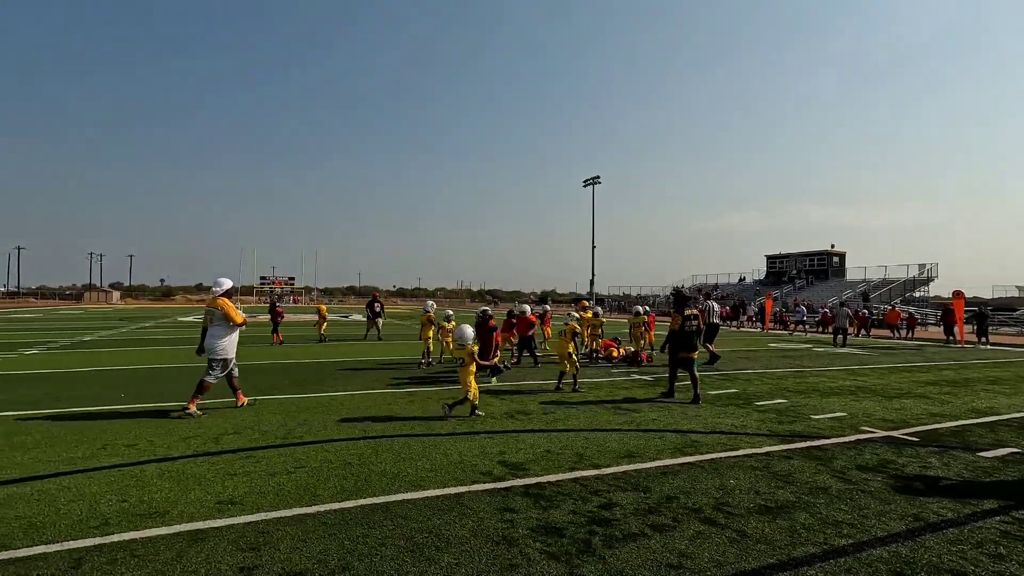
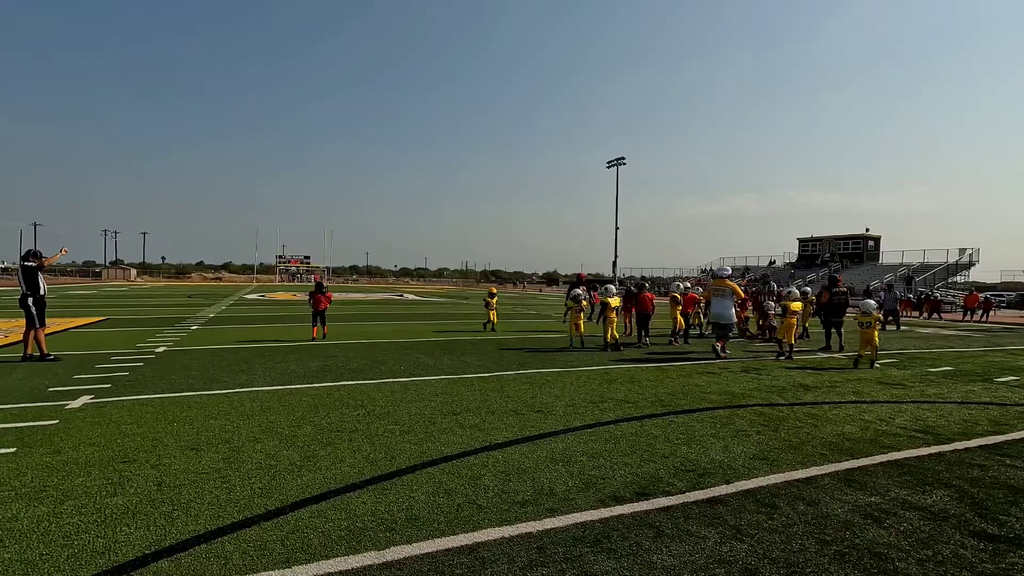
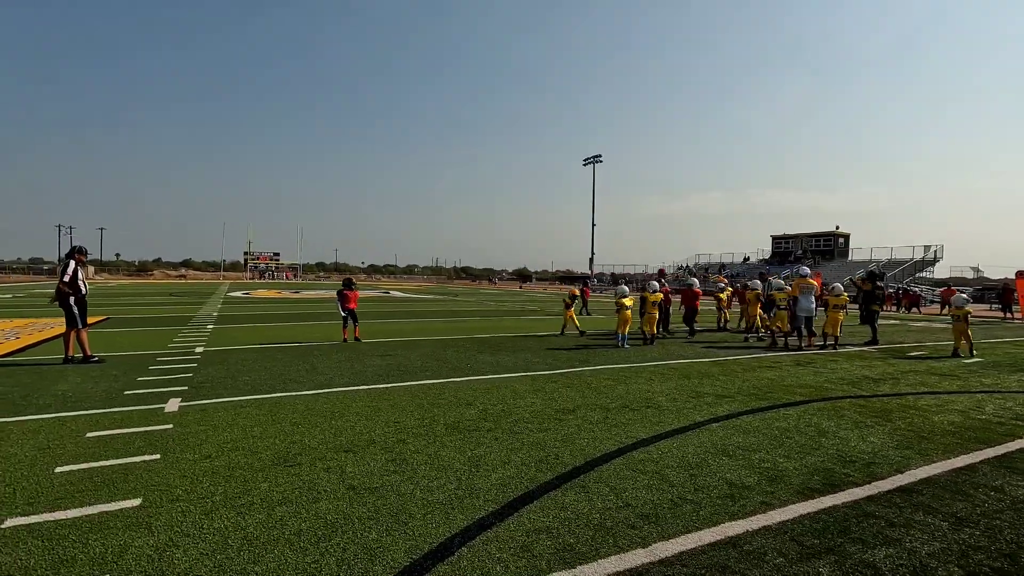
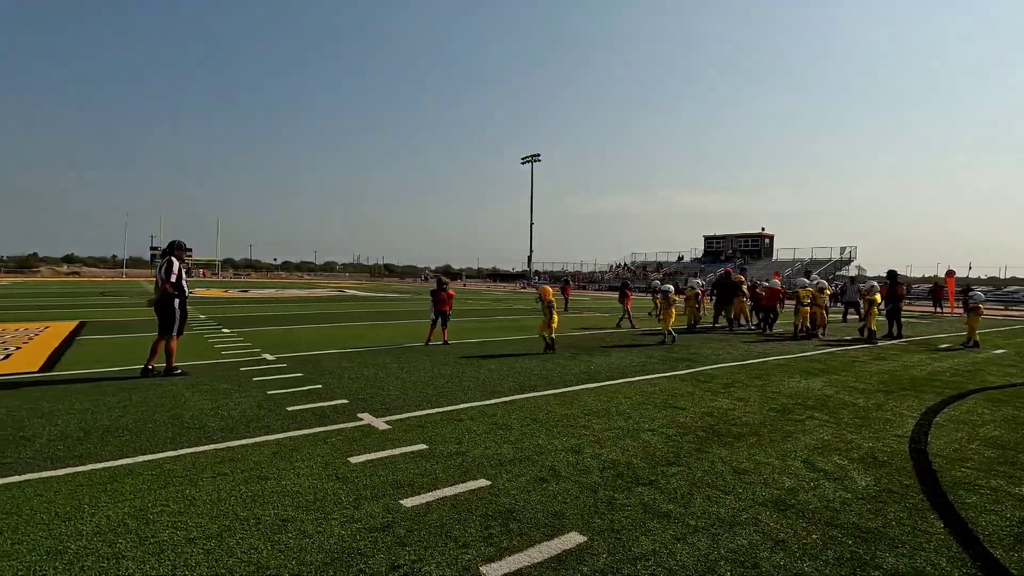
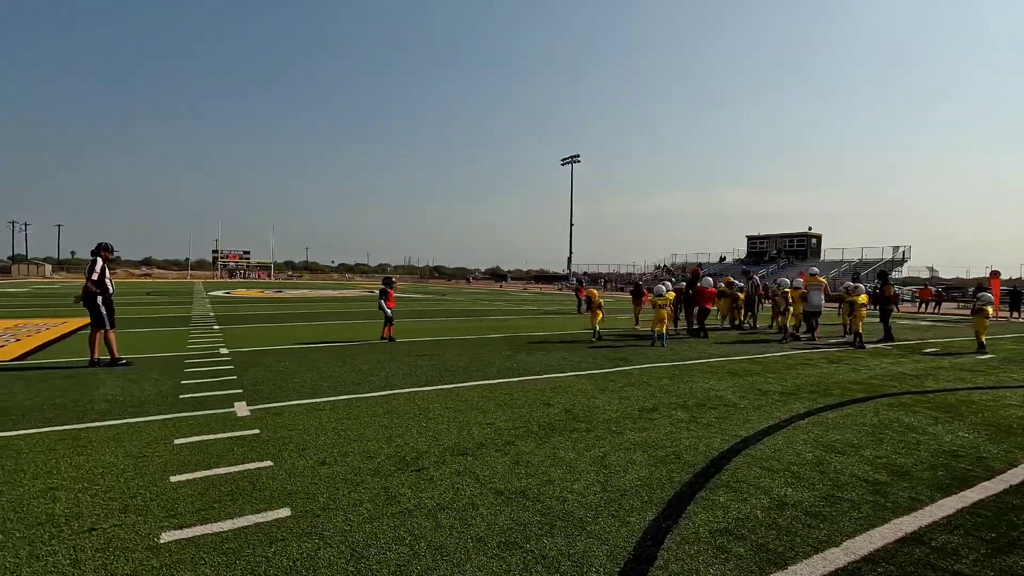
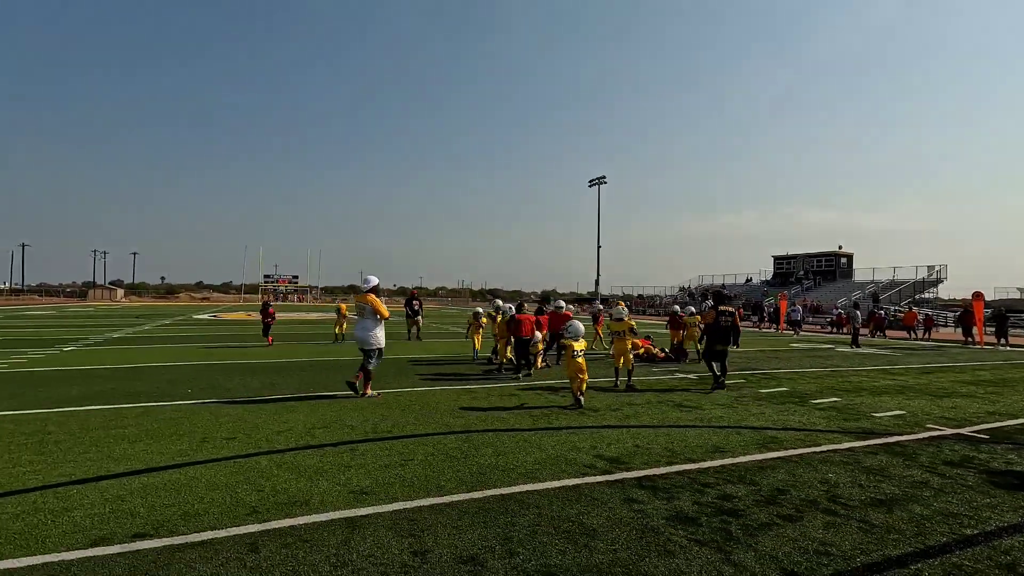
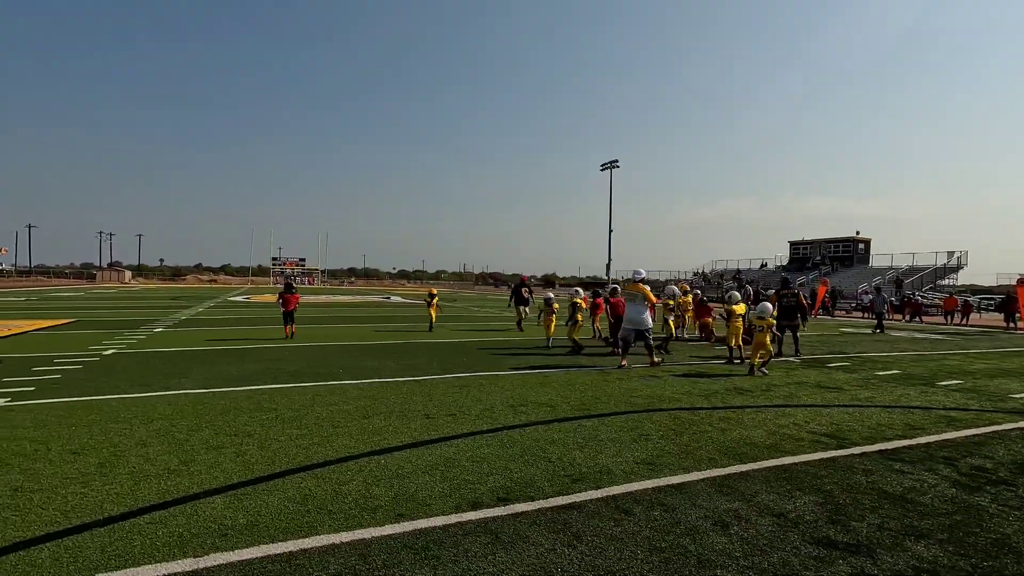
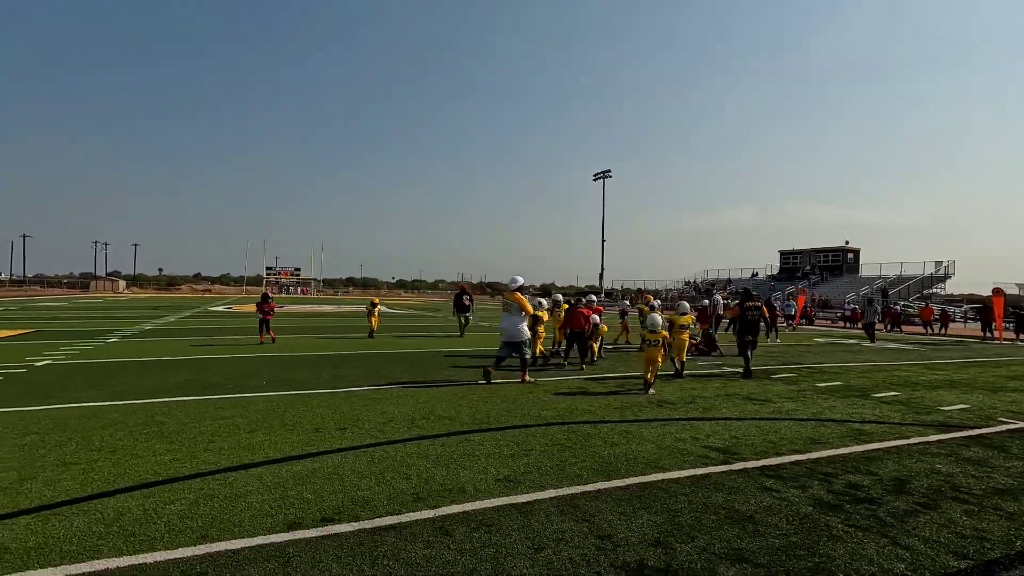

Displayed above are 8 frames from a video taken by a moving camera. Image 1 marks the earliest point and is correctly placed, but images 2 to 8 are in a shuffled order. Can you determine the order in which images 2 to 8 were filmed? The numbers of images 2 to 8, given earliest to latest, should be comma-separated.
6, 8, 7, 2, 3, 5, 4
